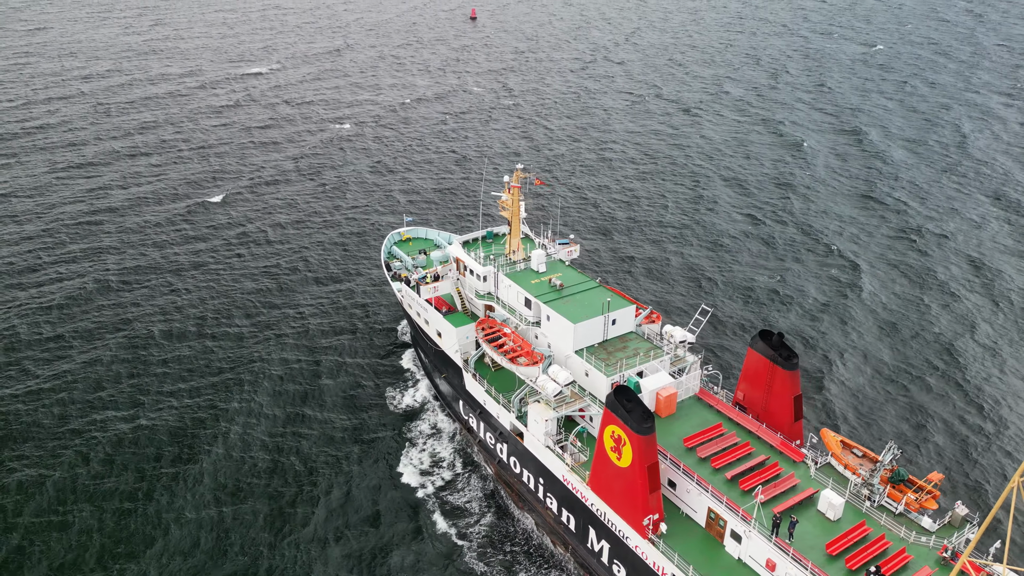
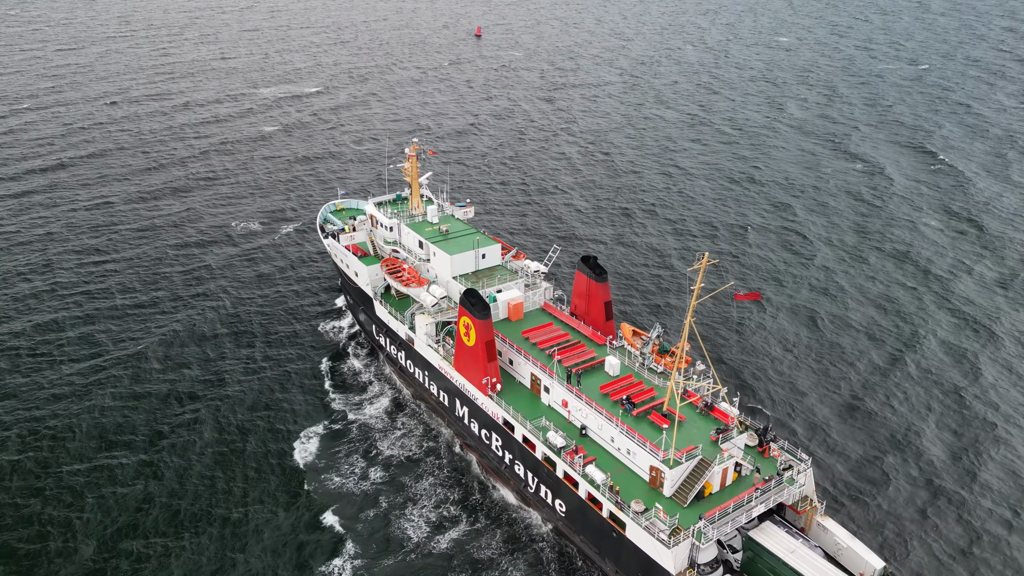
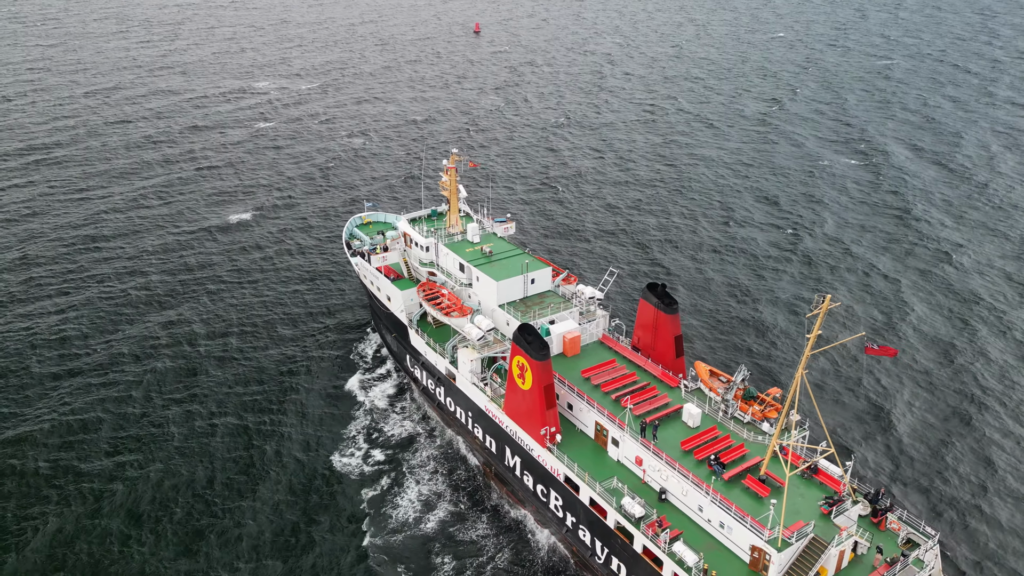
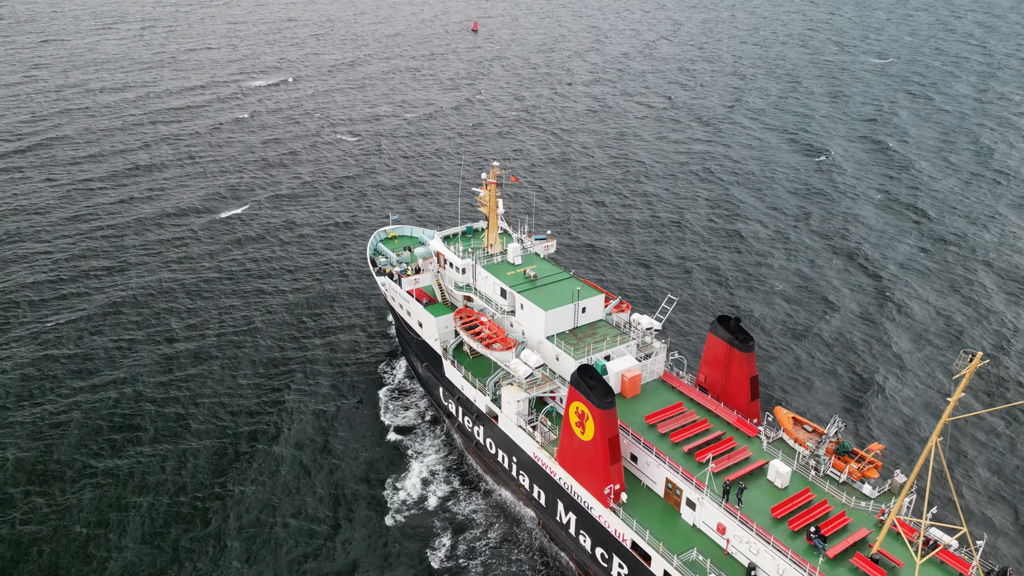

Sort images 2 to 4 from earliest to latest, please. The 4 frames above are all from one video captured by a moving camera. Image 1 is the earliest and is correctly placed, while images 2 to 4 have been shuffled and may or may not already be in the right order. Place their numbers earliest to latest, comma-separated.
4, 3, 2
